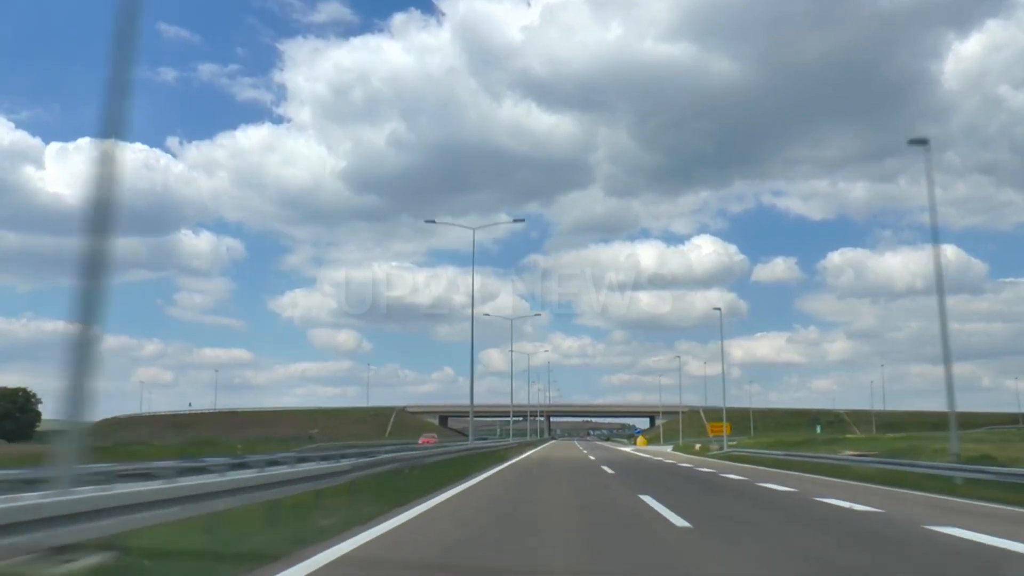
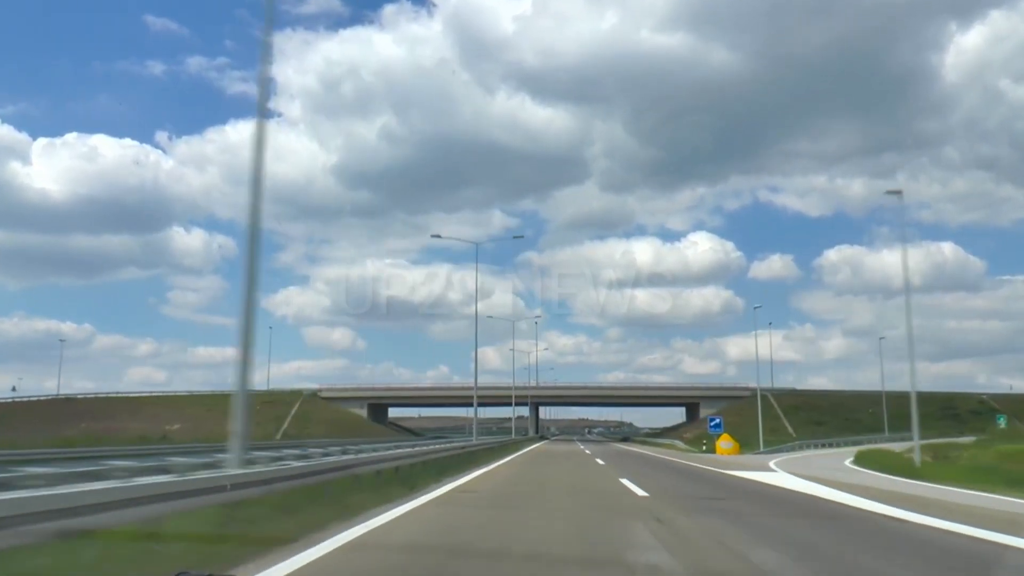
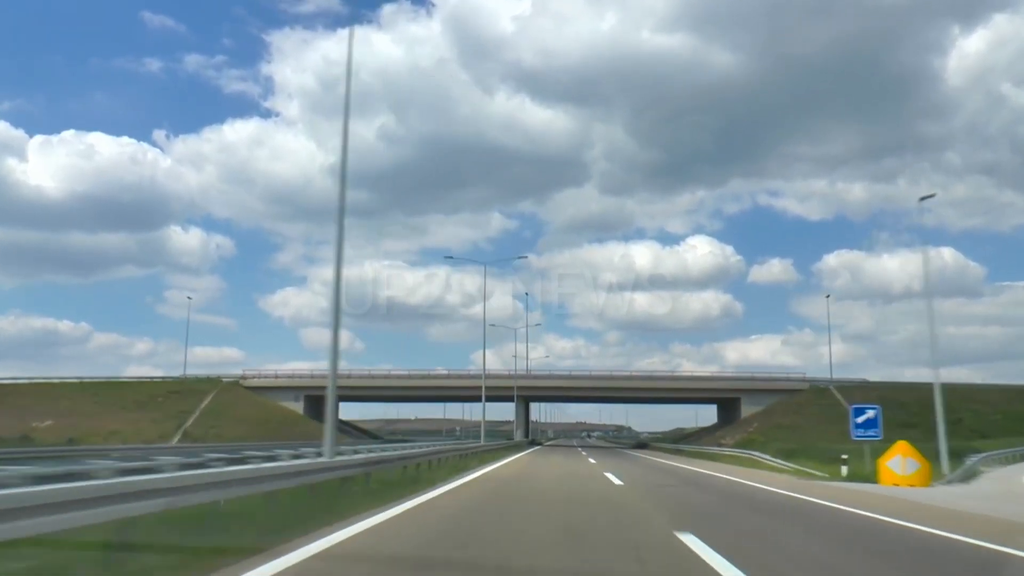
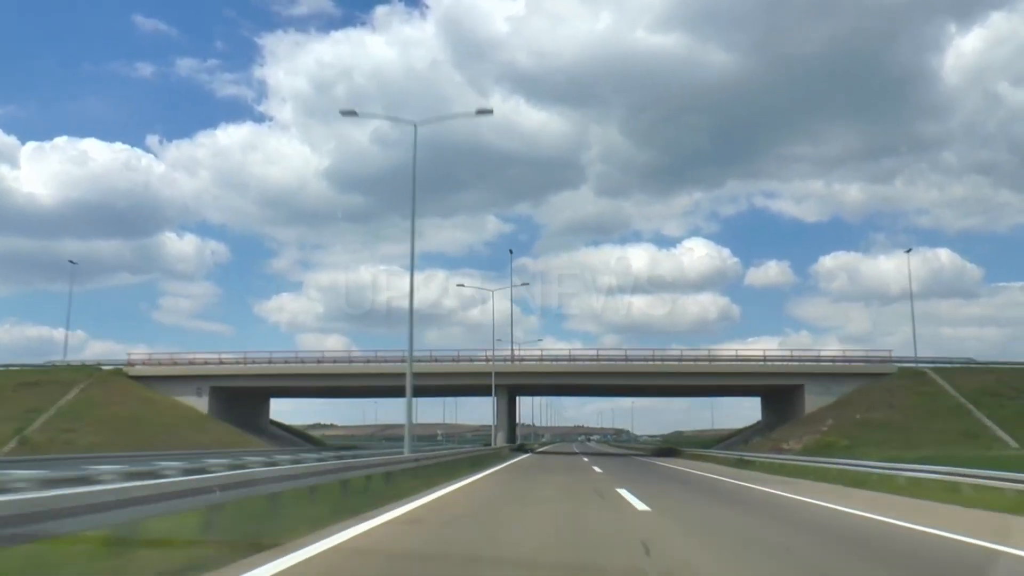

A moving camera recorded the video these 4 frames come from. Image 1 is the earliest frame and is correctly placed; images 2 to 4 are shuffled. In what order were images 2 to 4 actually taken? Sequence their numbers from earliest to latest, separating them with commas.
2, 3, 4
